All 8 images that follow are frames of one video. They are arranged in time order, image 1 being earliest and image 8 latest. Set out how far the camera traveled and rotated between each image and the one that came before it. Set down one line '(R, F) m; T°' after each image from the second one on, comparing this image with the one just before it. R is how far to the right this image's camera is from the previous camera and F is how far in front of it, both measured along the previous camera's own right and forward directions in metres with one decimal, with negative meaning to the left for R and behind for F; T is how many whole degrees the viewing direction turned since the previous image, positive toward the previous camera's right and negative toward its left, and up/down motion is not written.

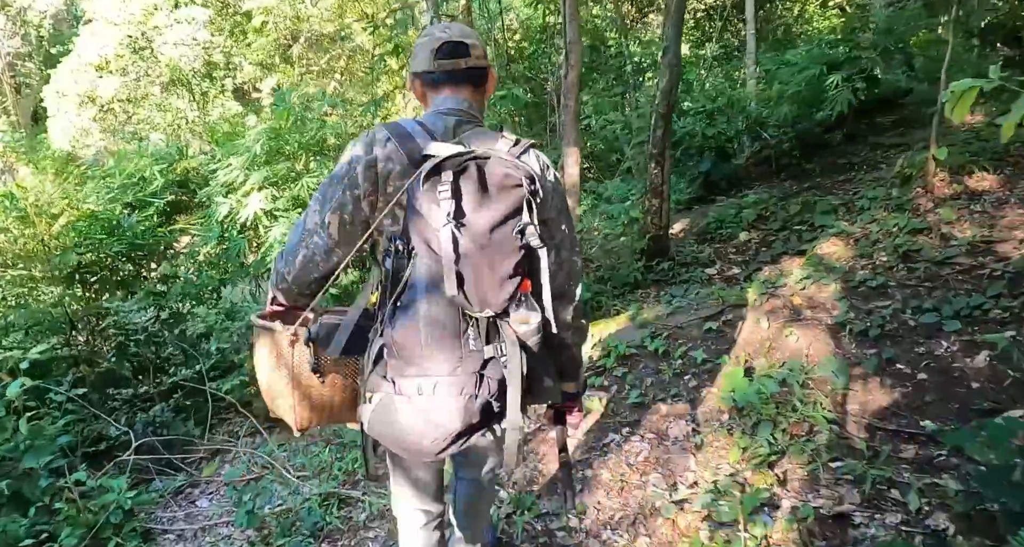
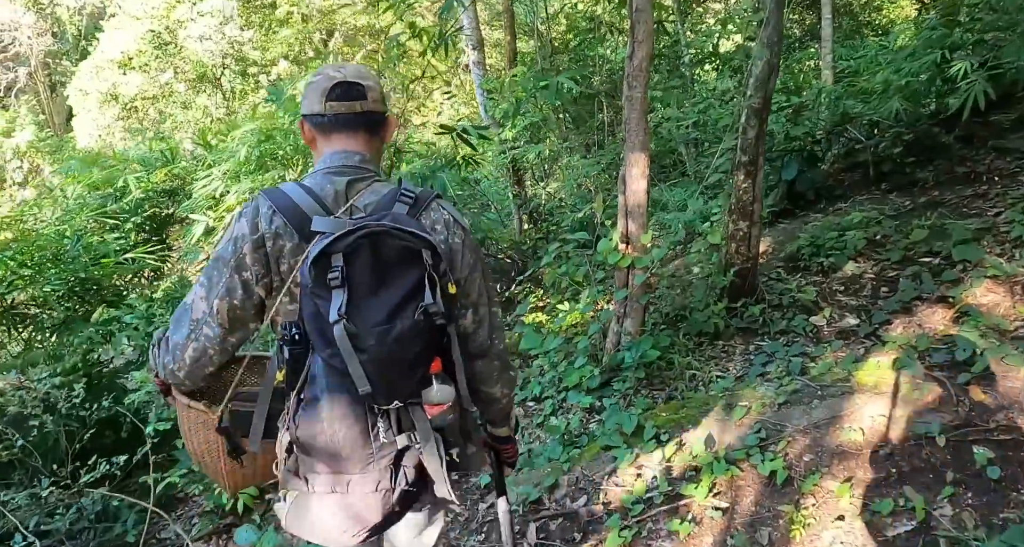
(0.0, +1.1) m; -3°
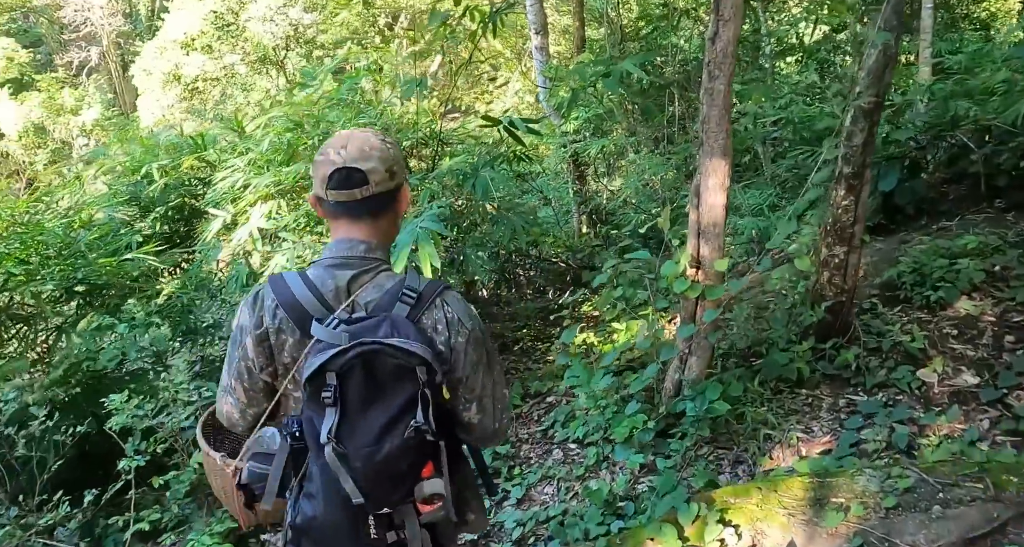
(+0.1, +0.5) m; -4°
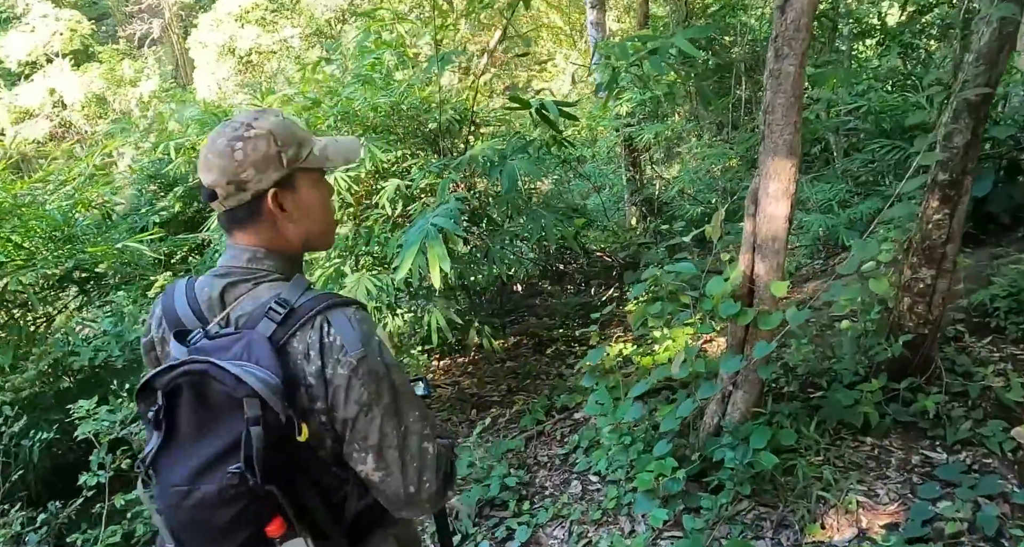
(+0.2, +0.4) m; -4°
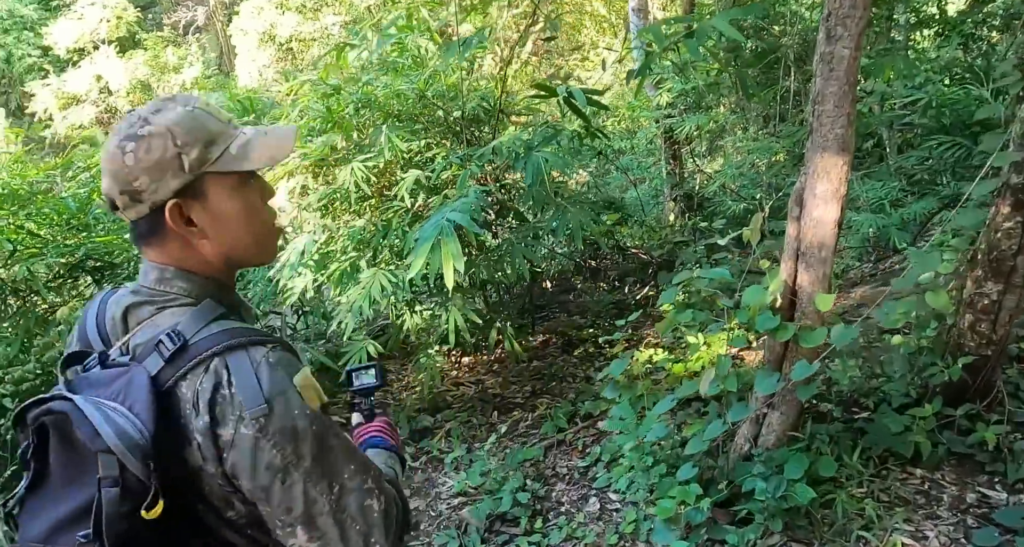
(+0.1, +0.2) m; -3°
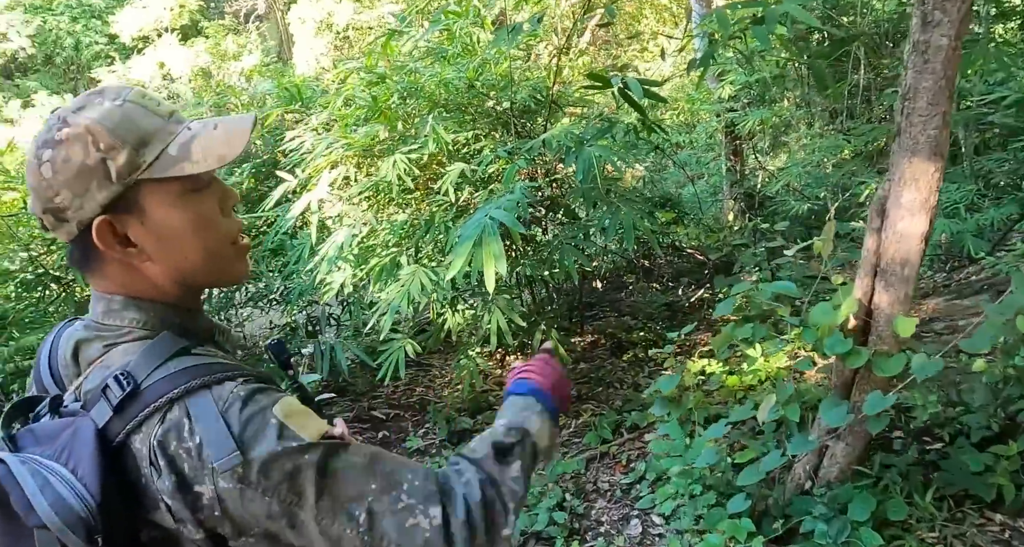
(0.0, +0.2) m; -4°
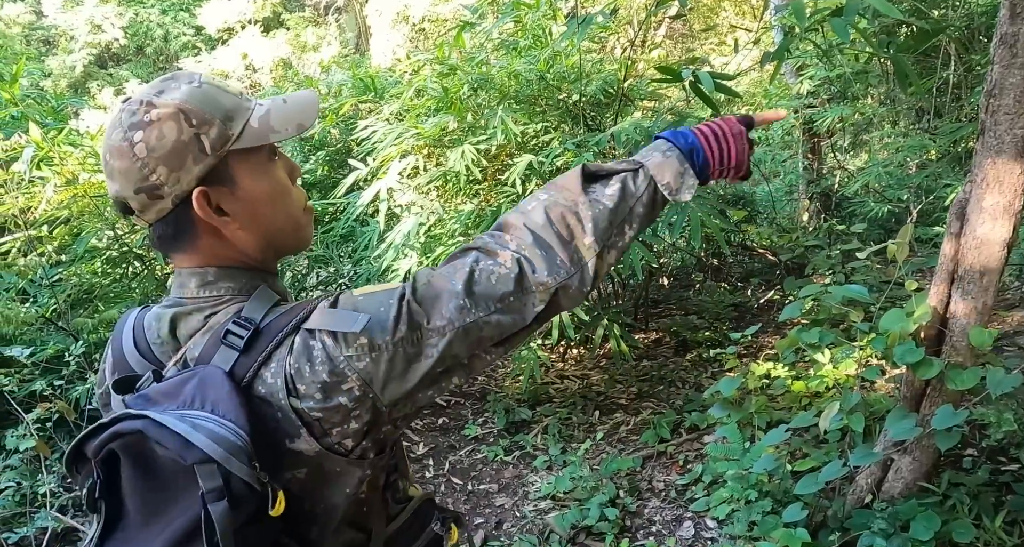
(0.0, 0.0) m; -5°
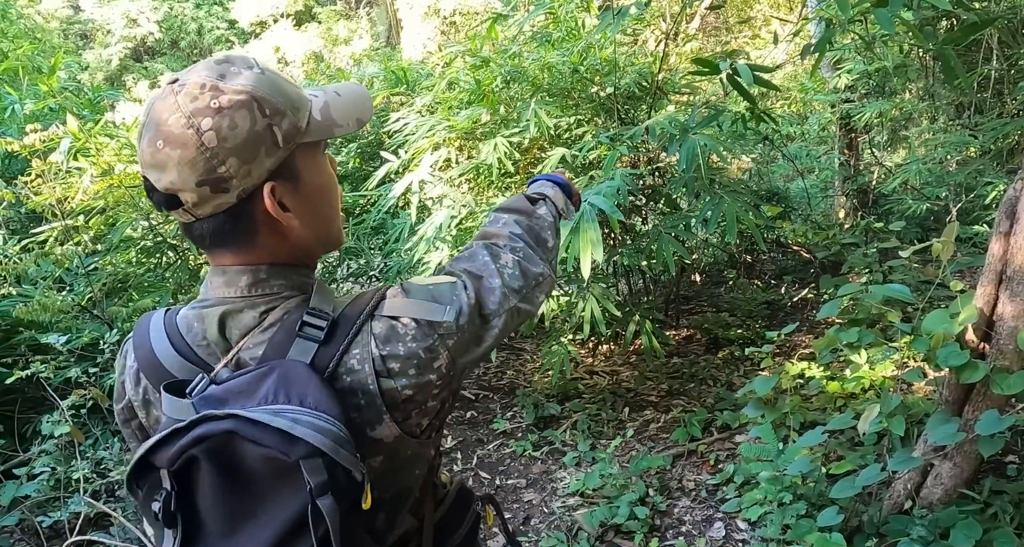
(0.0, 0.0) m; -2°
